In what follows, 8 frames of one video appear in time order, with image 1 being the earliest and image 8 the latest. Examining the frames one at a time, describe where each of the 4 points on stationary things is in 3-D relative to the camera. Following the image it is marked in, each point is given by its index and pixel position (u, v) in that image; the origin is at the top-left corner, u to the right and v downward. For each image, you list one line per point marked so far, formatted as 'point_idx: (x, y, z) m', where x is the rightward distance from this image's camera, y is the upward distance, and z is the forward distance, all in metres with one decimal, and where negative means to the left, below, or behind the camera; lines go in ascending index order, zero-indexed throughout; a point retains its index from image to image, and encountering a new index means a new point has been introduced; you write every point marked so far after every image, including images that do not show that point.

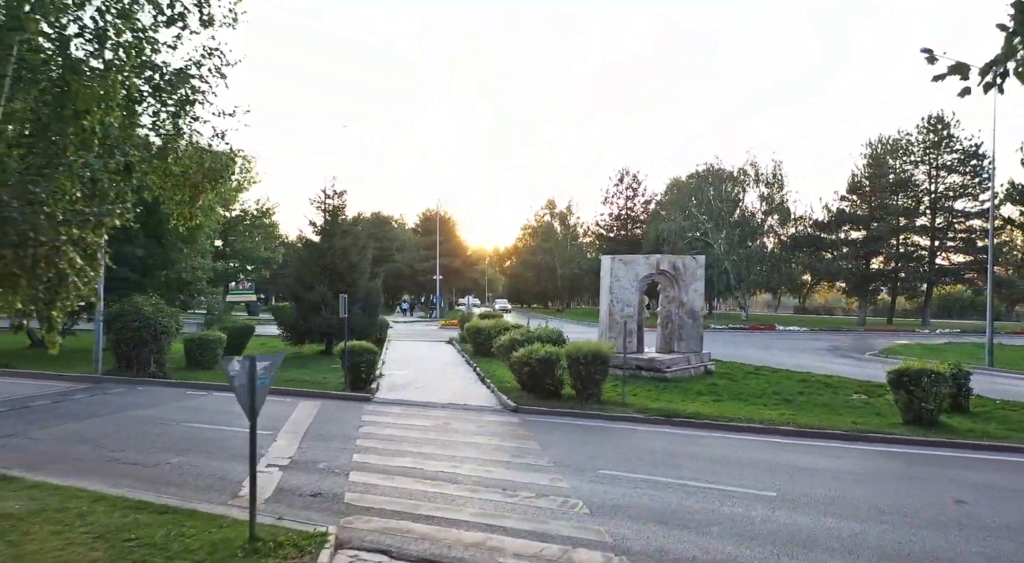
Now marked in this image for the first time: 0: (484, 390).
0: (-0.6, -2.3, +14.8) m
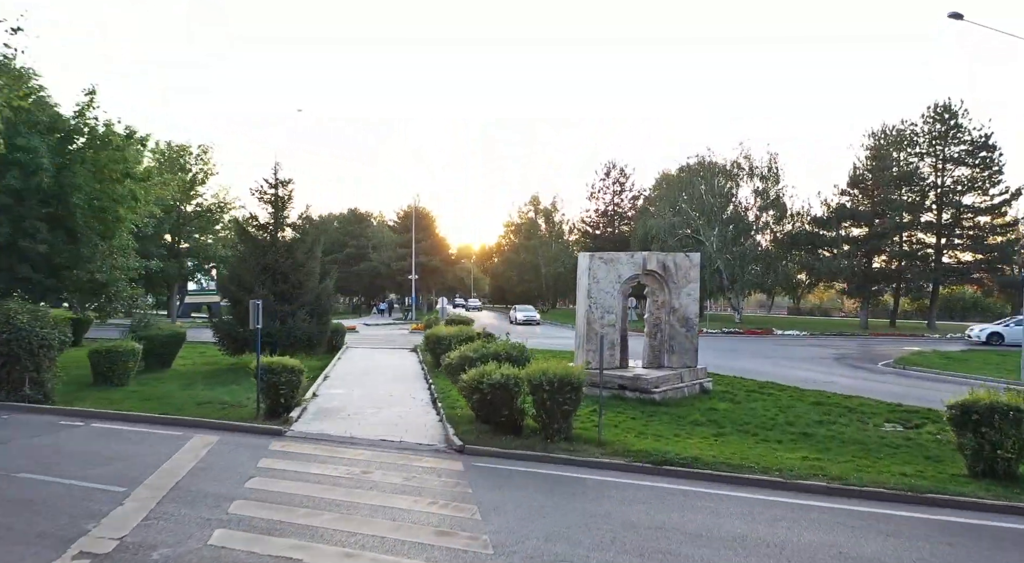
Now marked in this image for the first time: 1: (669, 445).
0: (-1.4, -2.4, +12.0) m
1: (+2.2, -2.3, +9.8) m
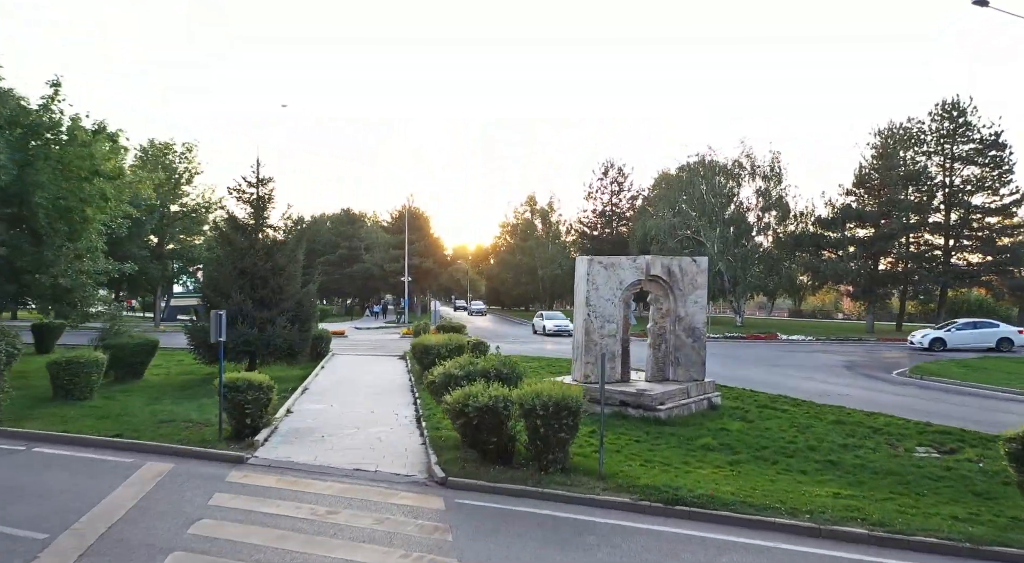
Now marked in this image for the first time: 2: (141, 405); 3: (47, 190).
0: (-1.6, -2.5, +10.8) m
1: (+2.1, -2.4, +8.6) m
2: (-8.0, -2.7, +15.1) m
3: (-11.5, +2.3, +17.4) m
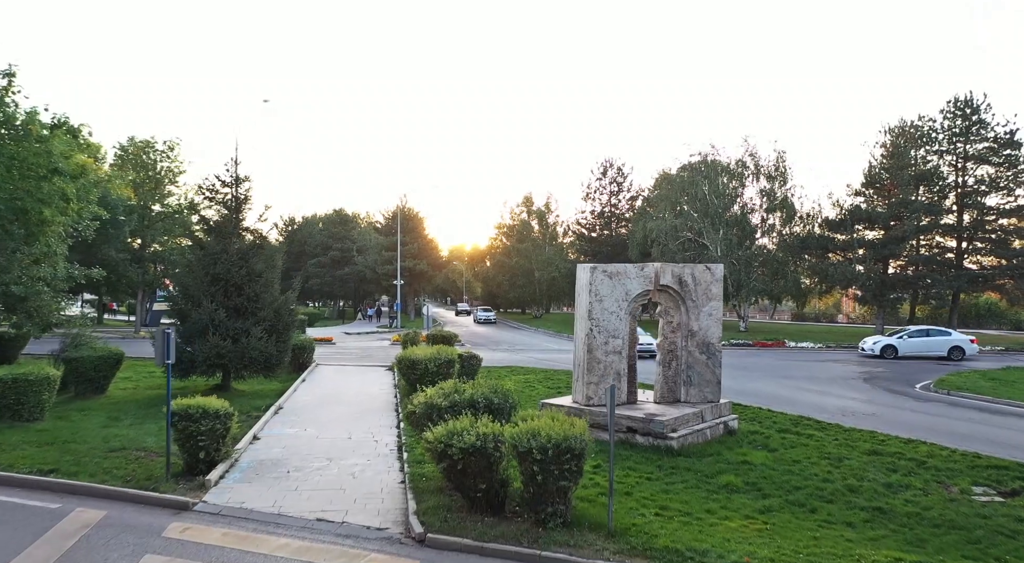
0: (-1.7, -2.7, +9.4) m
1: (+2.0, -2.6, +7.2) m
2: (-8.1, -2.8, +13.6) m
3: (-11.7, +2.1, +15.9) m
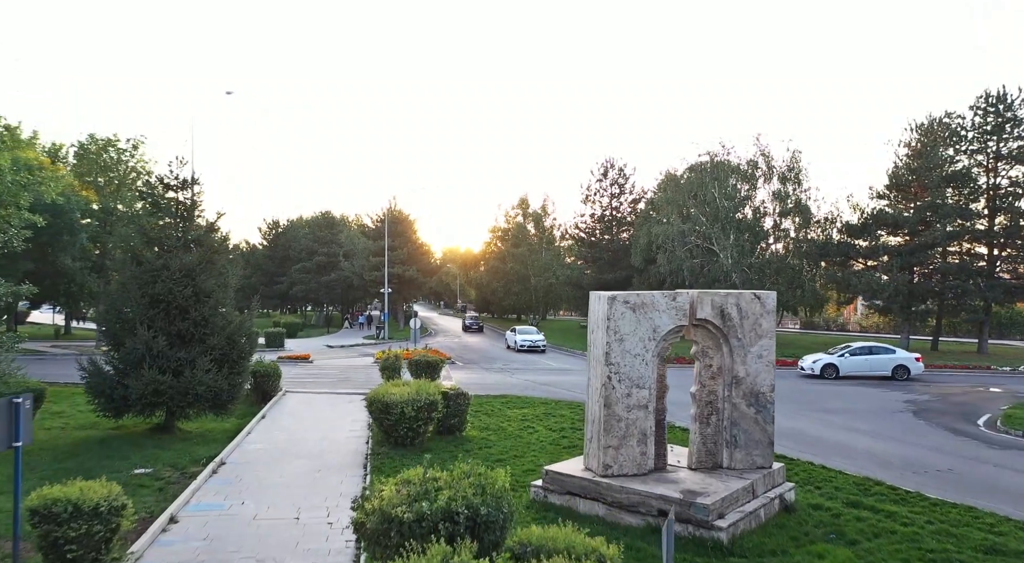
0: (-1.7, -3.1, +6.6) m
1: (+1.9, -3.0, +4.4) m
2: (-8.2, -3.3, +10.8) m
3: (-11.8, +1.6, +13.1) m
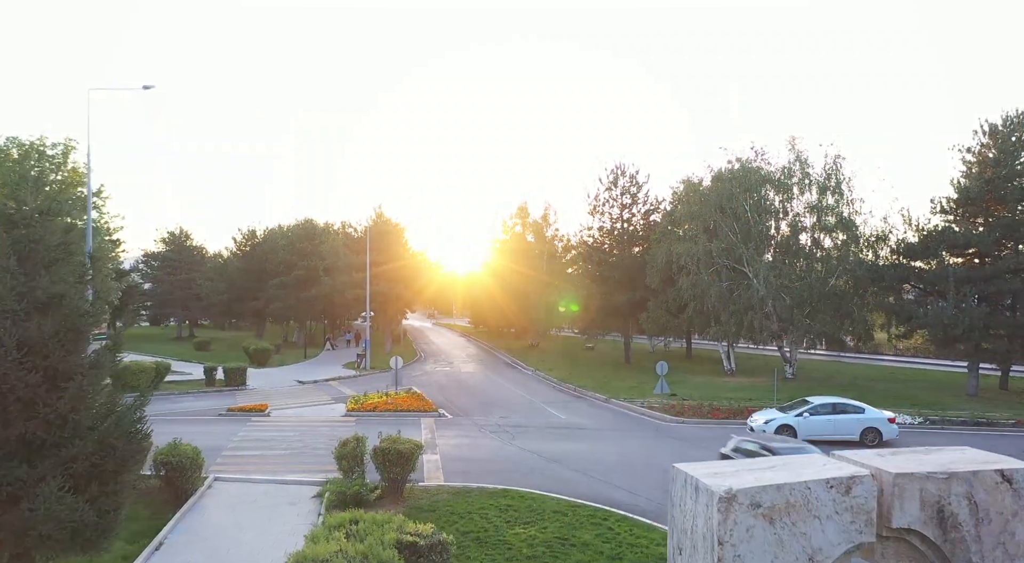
0: (-1.6, -4.3, +1.7) m
1: (+2.0, -4.2, -0.5) m
2: (-8.1, -4.5, +5.9) m
3: (-11.7, +0.4, +8.1) m
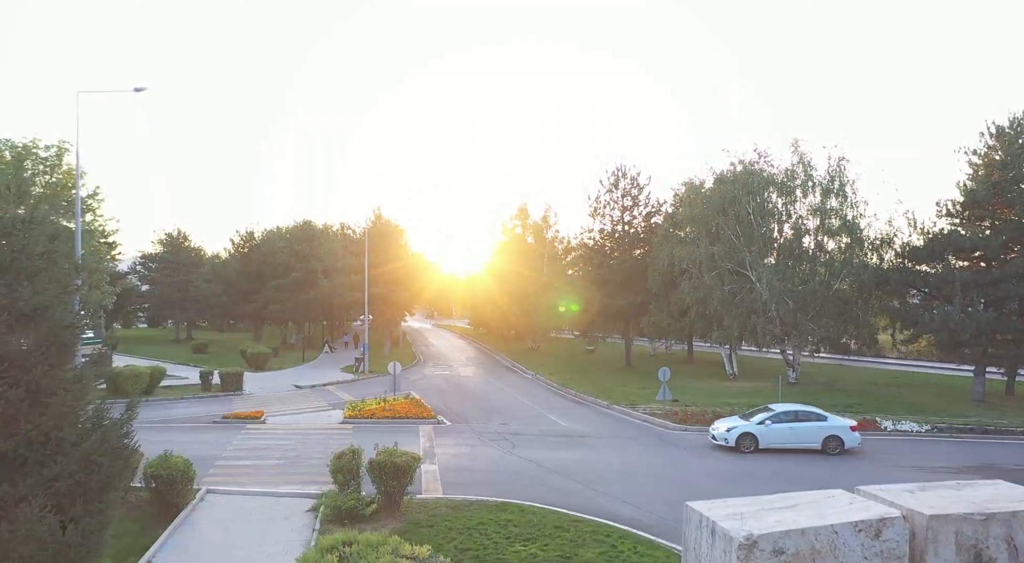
0: (-1.6, -4.5, +1.3) m
1: (+2.0, -4.4, -0.8) m
2: (-8.1, -4.7, +5.5) m
3: (-11.7, +0.3, +7.7) m
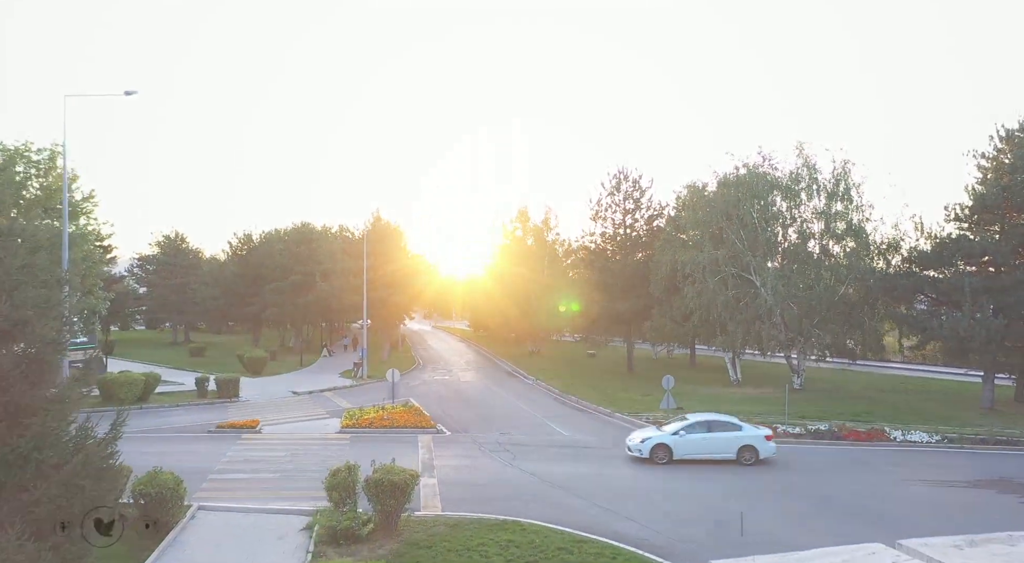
0: (-1.6, -4.7, +0.8) m
1: (+2.1, -4.6, -1.3) m
2: (-8.1, -4.9, +5.0) m
3: (-11.7, +0.1, +7.2) m
